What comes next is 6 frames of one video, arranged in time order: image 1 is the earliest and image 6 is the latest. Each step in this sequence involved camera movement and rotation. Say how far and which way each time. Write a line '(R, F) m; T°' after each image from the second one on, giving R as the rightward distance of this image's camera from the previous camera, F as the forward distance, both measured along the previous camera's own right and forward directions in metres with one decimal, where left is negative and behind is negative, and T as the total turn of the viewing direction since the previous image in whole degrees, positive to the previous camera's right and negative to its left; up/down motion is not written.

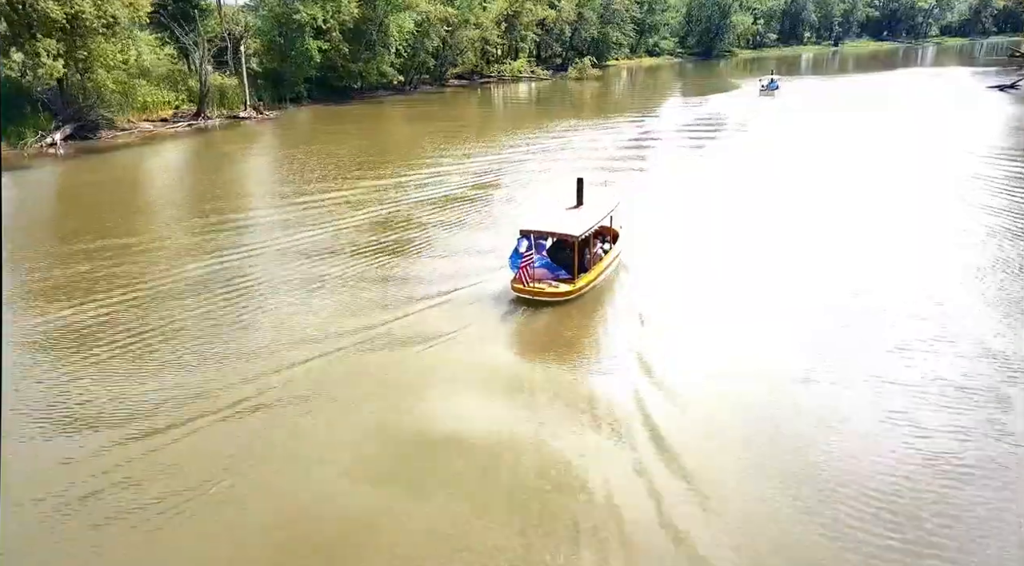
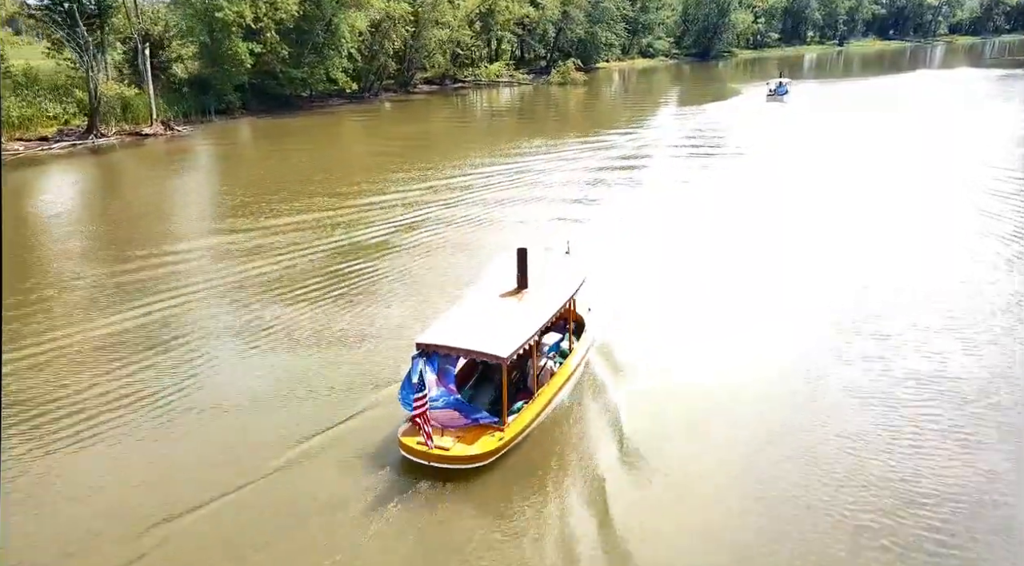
(+1.3, +5.0) m; 0°
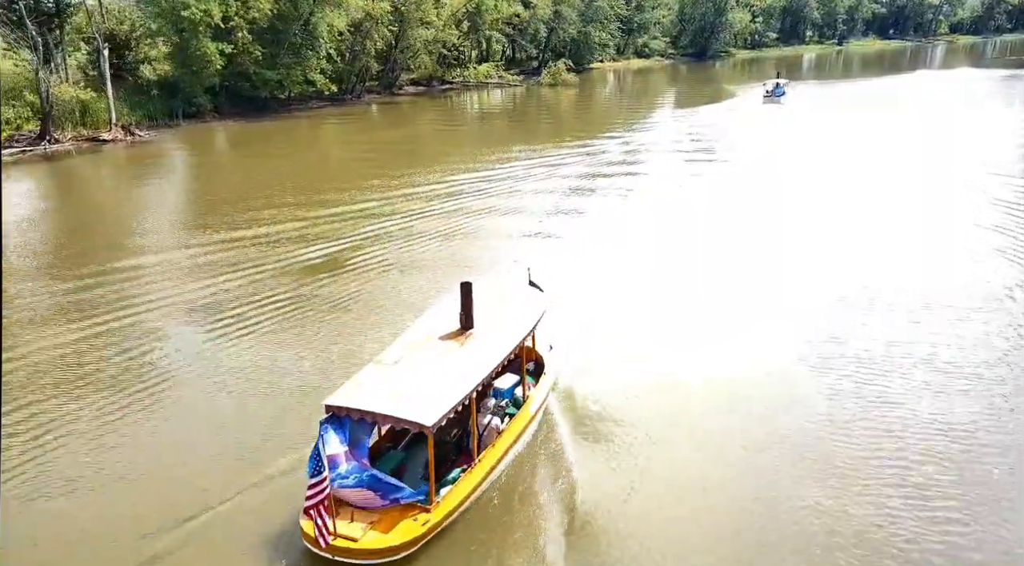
(+0.7, +1.4) m; 0°
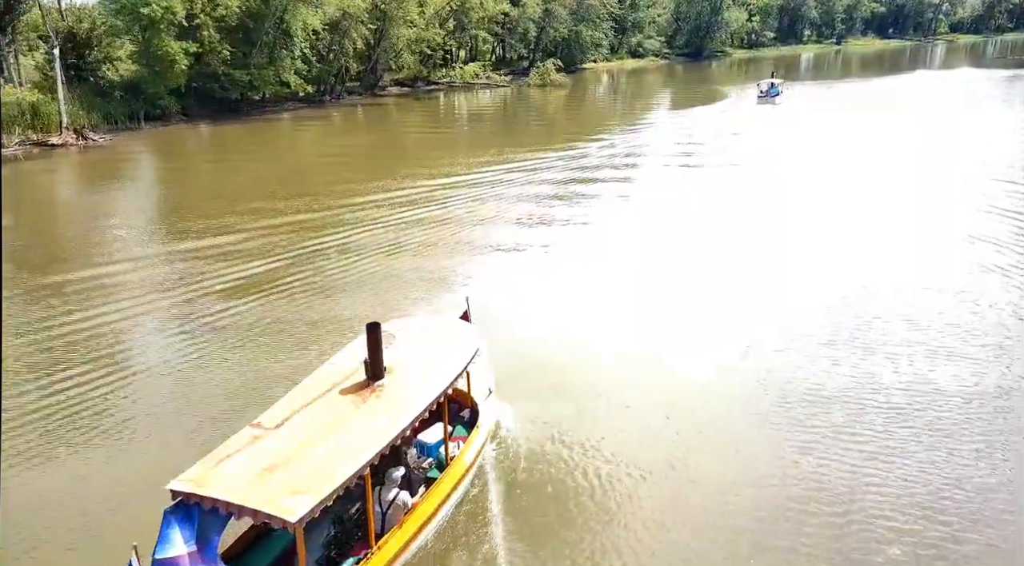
(+0.8, +1.3) m; 0°
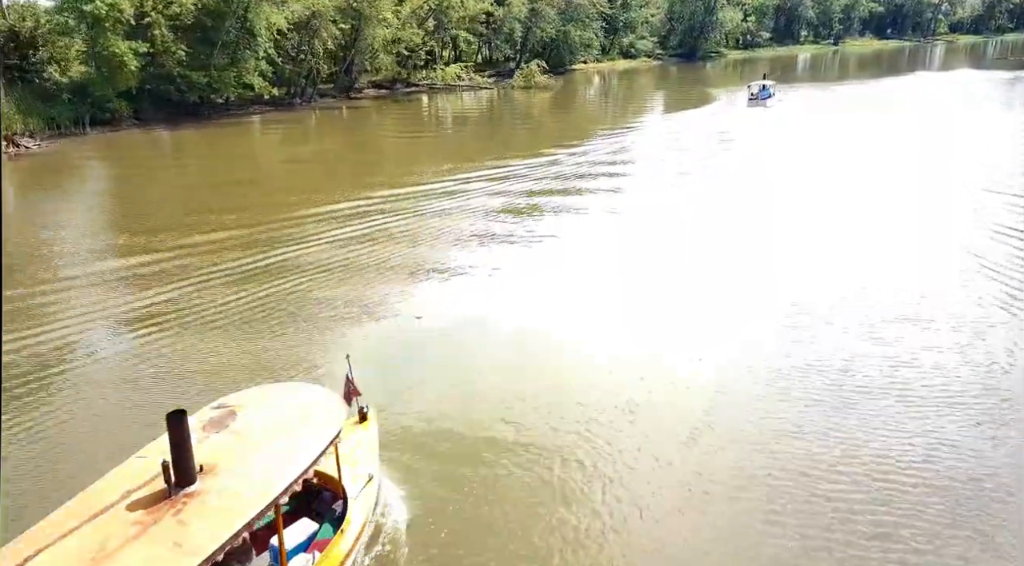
(+1.0, +1.6) m; 0°
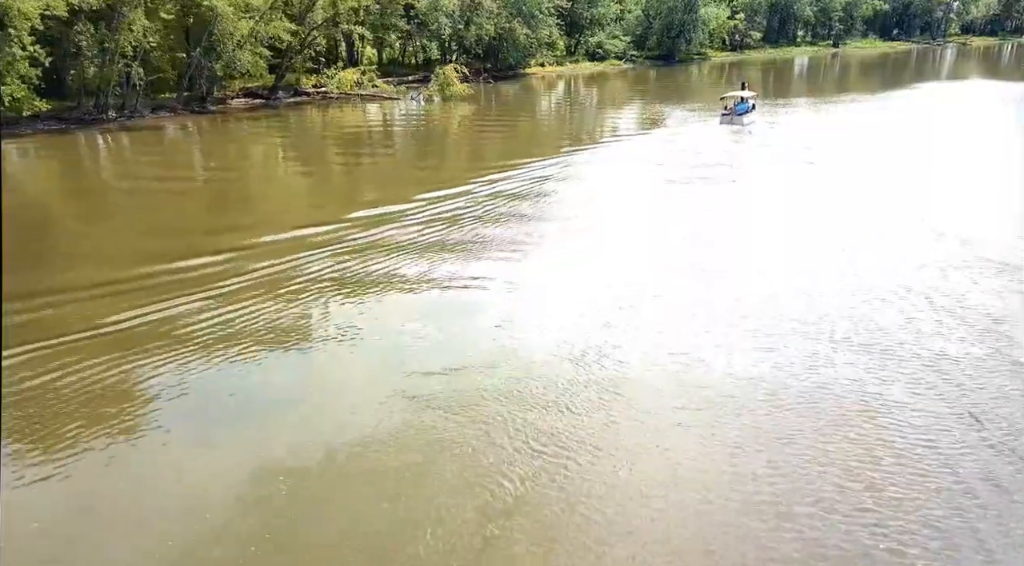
(+4.1, +8.9) m; 0°
